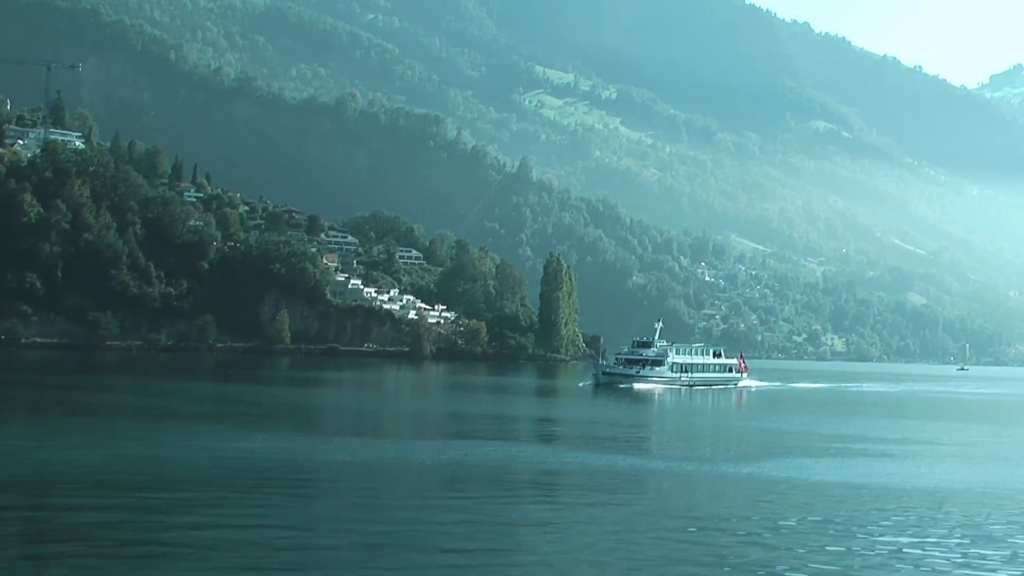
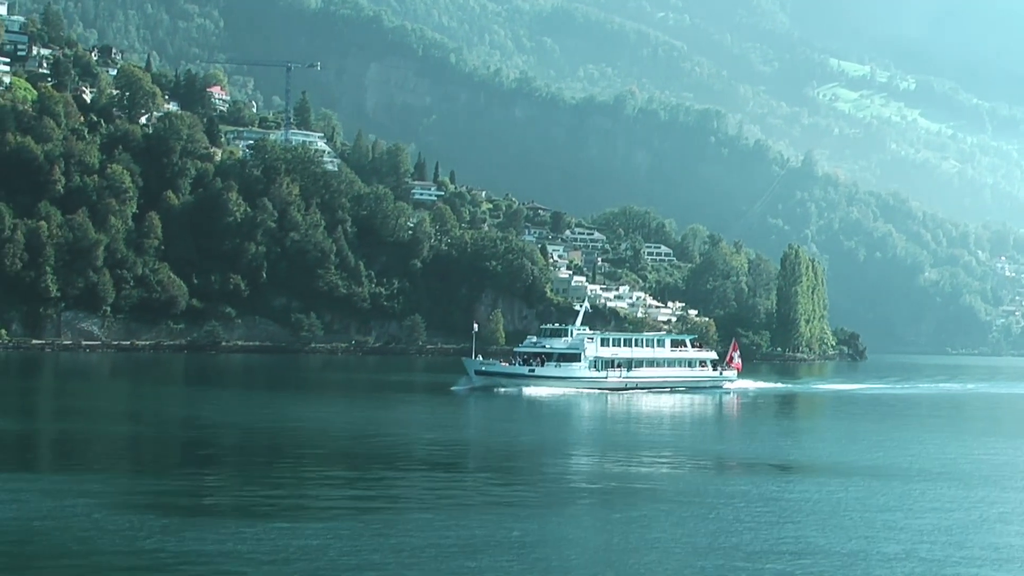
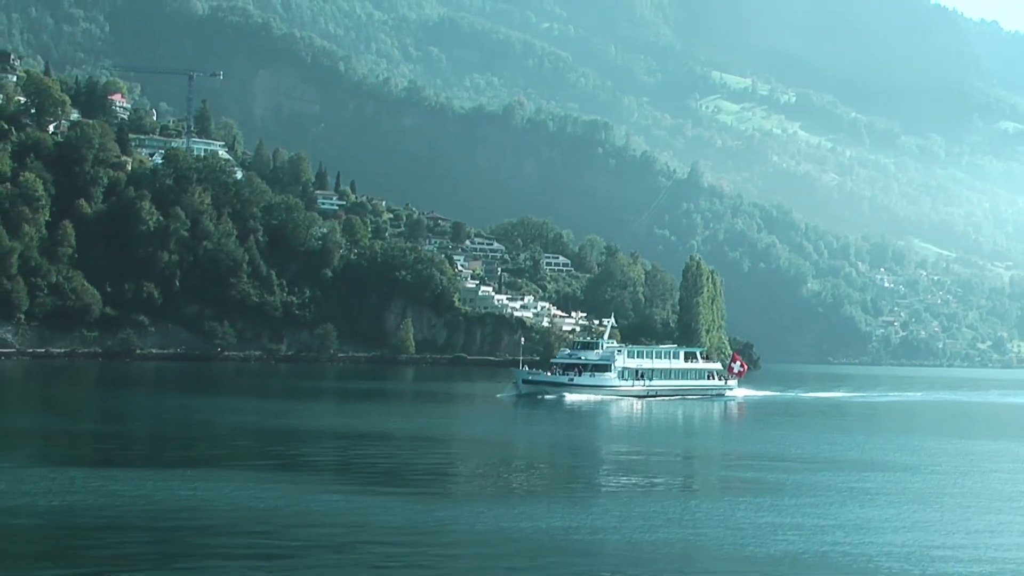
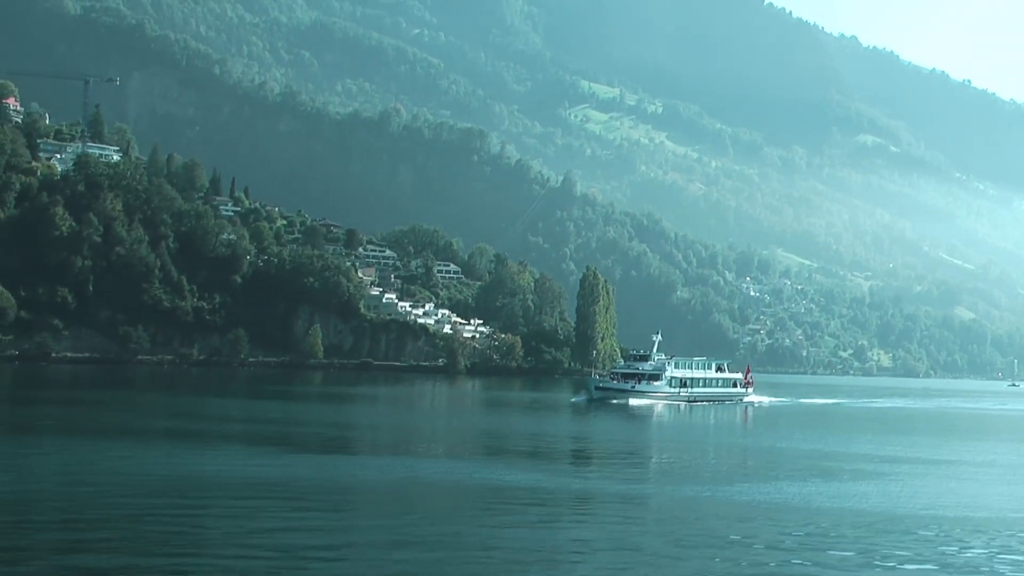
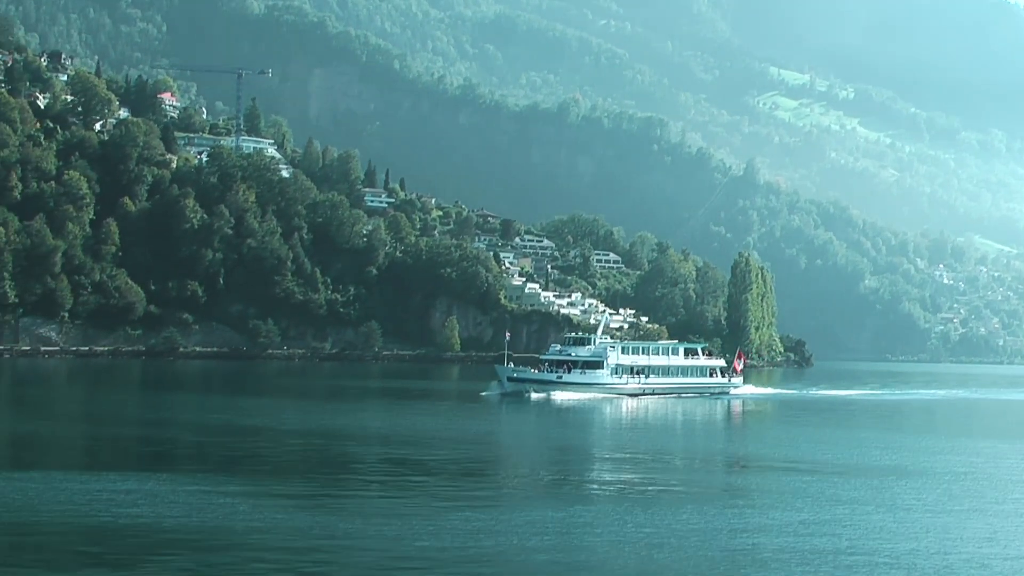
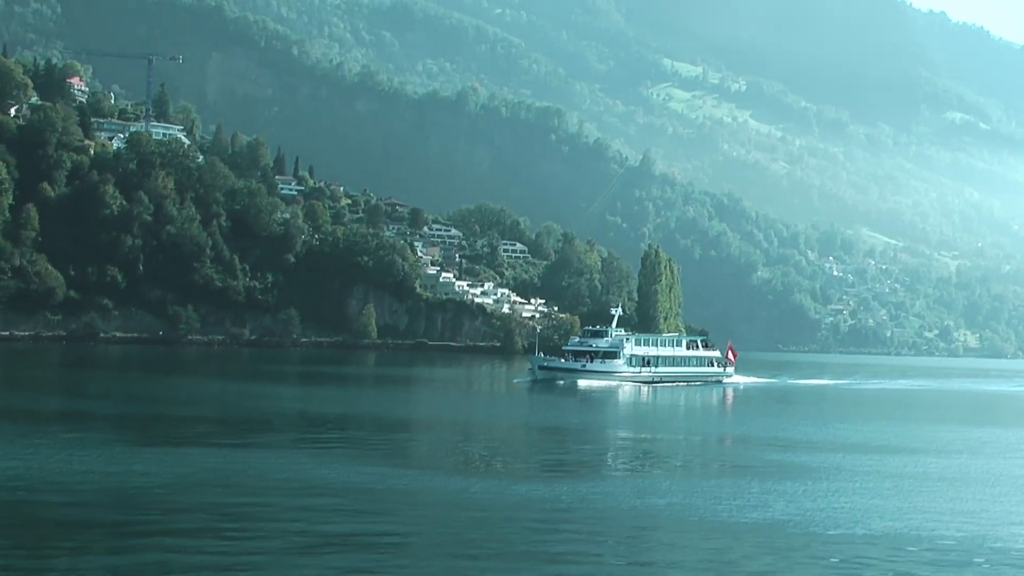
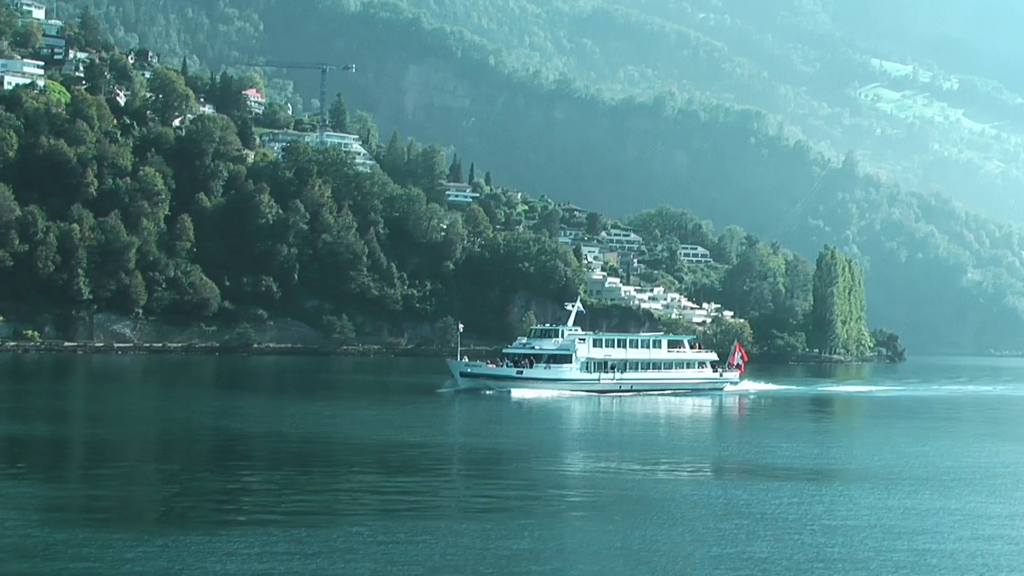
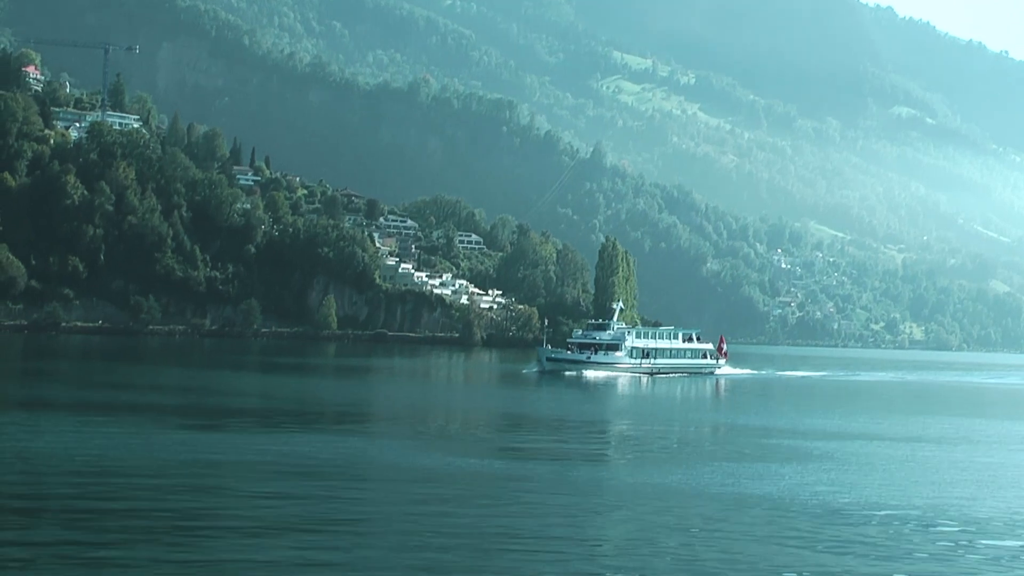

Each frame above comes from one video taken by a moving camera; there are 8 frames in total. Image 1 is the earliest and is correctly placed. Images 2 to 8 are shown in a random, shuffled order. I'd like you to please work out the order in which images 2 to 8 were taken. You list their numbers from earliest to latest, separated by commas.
4, 8, 6, 3, 5, 2, 7
